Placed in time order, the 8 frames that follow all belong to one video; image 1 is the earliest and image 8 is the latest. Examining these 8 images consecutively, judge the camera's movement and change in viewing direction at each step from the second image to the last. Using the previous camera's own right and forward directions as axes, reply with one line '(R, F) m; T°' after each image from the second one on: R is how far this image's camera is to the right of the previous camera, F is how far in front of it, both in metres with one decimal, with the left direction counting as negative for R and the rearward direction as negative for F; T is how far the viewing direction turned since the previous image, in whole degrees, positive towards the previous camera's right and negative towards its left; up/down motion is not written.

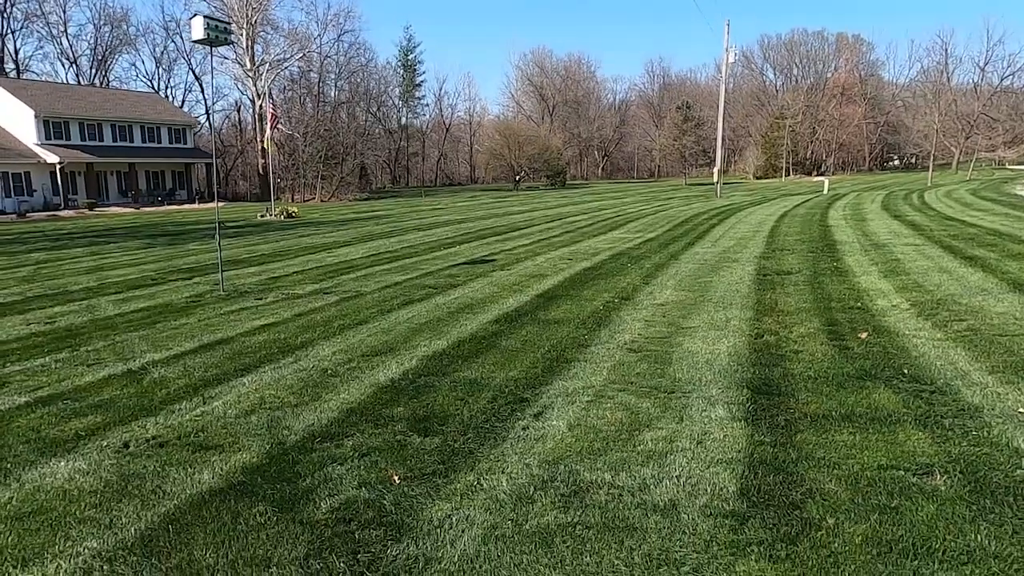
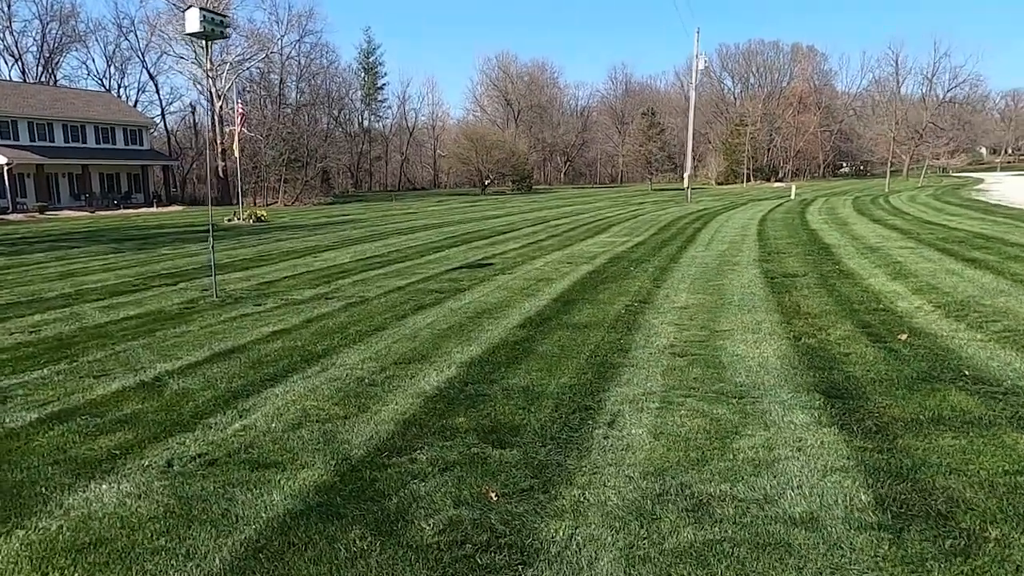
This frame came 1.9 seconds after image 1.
(-0.6, +0.2) m; +4°
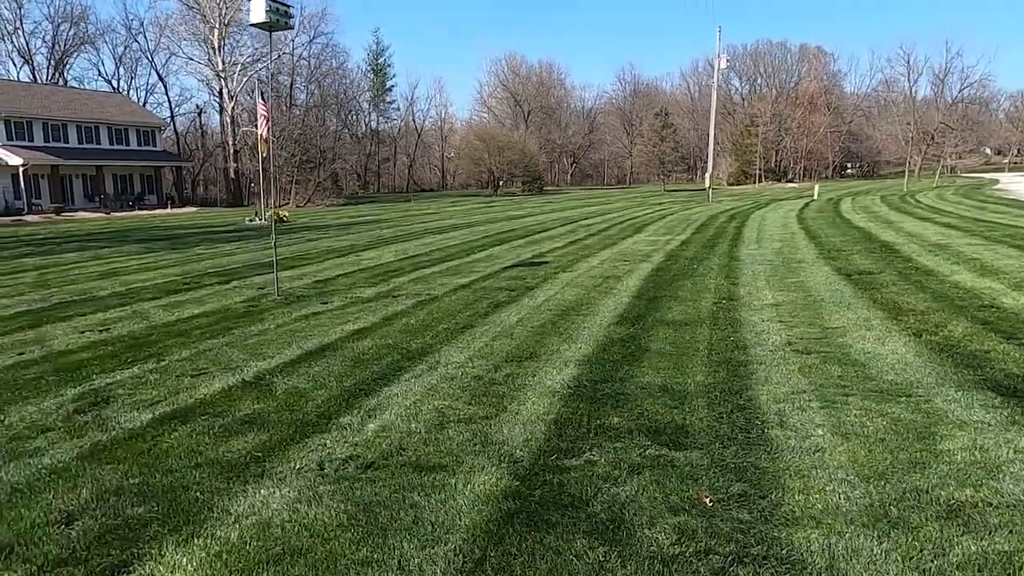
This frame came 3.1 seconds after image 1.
(-0.8, +0.2) m; 0°
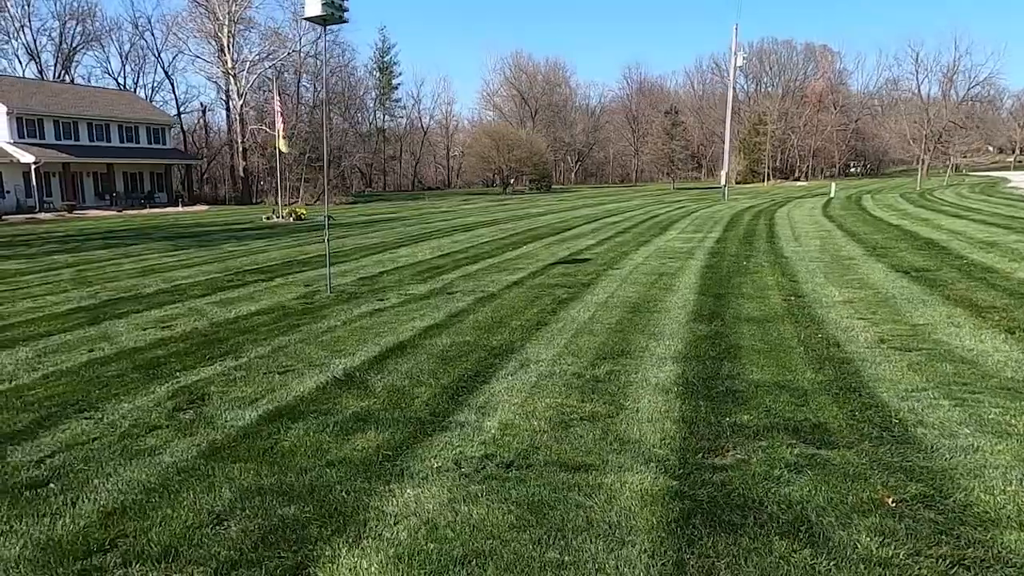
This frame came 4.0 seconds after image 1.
(-0.7, +0.1) m; 0°
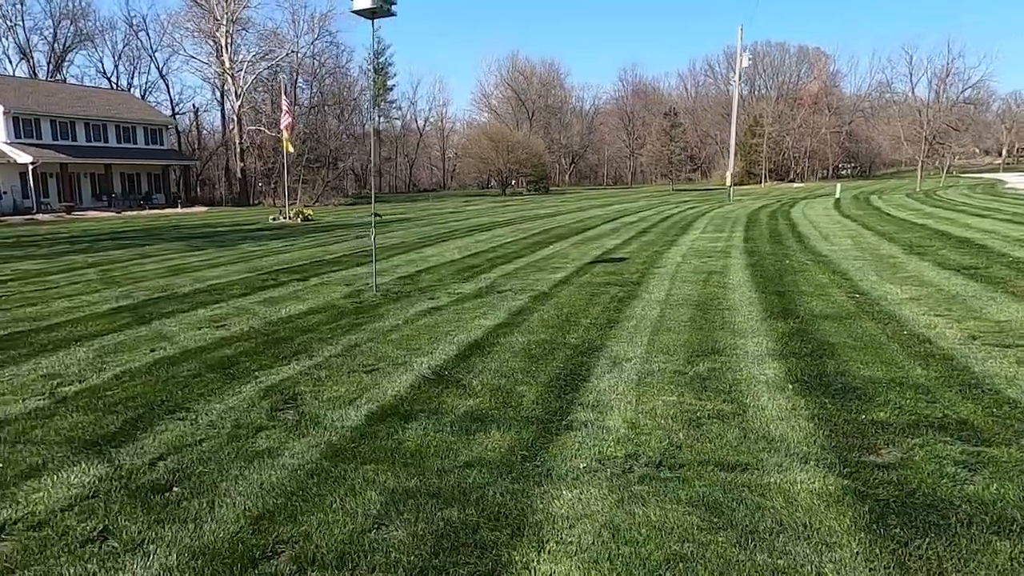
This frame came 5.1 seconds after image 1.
(-0.7, +0.1) m; +1°
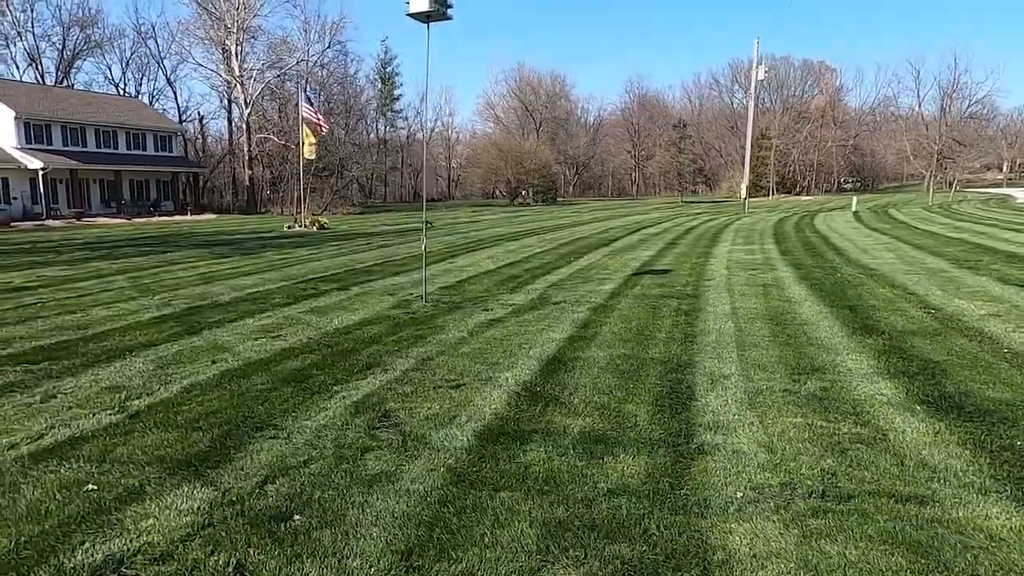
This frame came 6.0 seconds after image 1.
(-0.6, +0.2) m; 0°
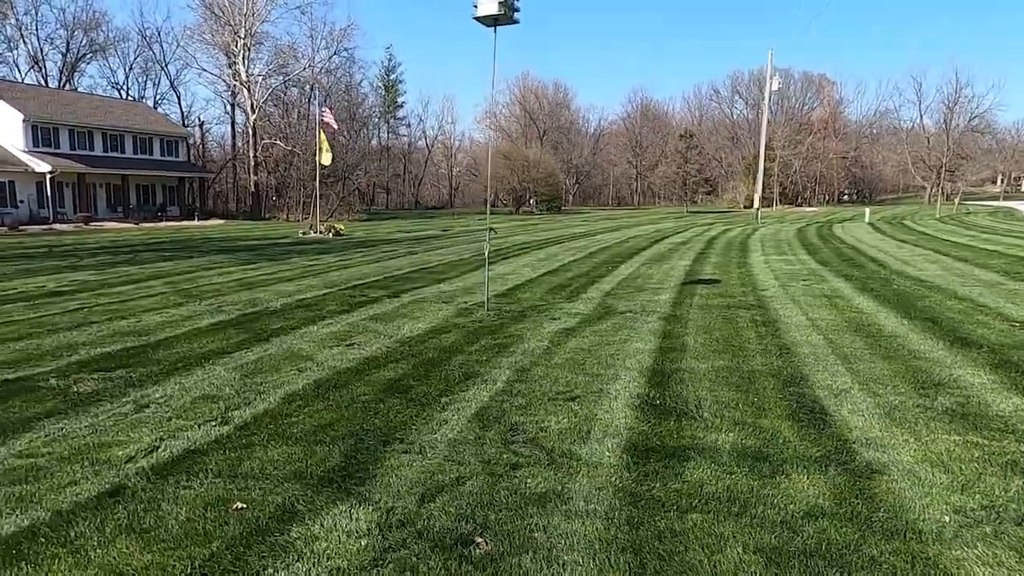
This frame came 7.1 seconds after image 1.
(-0.8, +0.2) m; +1°
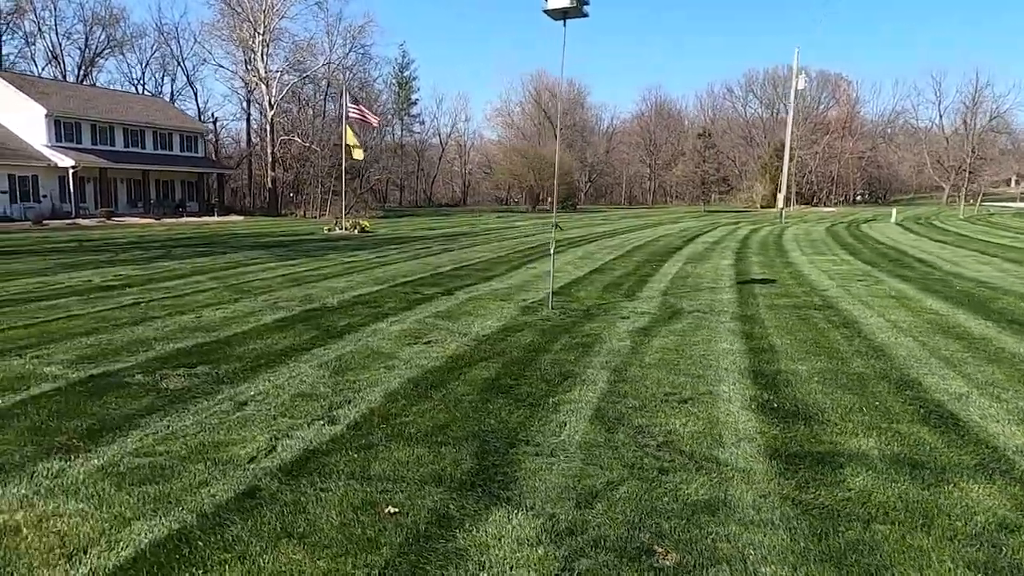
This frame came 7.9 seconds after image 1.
(-0.7, +0.1) m; -1°
